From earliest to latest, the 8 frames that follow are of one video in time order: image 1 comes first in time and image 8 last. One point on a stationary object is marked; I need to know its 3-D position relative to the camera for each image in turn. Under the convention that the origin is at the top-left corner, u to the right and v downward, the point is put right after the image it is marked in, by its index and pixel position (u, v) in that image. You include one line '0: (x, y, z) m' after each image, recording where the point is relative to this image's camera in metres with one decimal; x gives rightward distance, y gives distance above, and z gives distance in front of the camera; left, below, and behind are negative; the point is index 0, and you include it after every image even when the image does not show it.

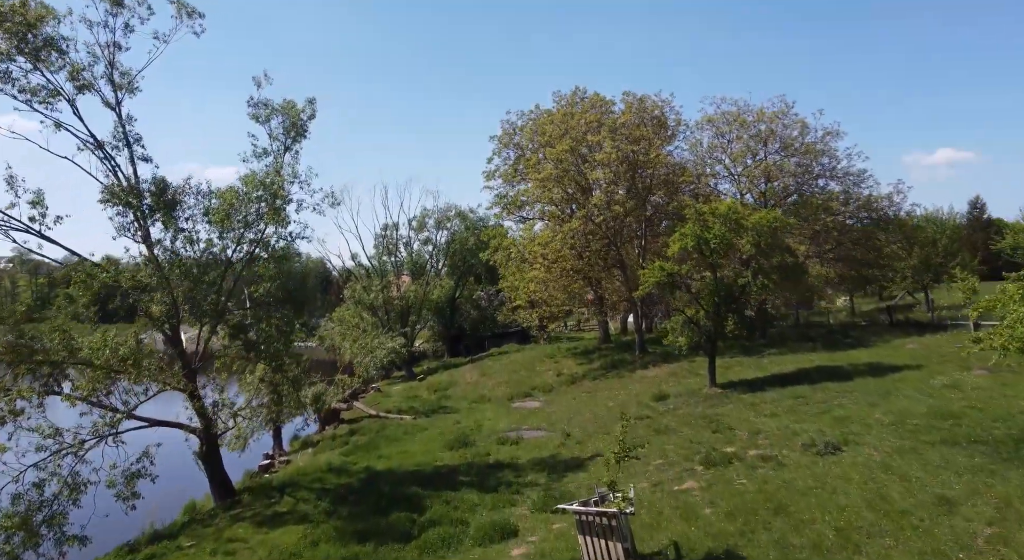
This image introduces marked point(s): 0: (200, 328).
0: (-7.9, -1.2, +19.2) m
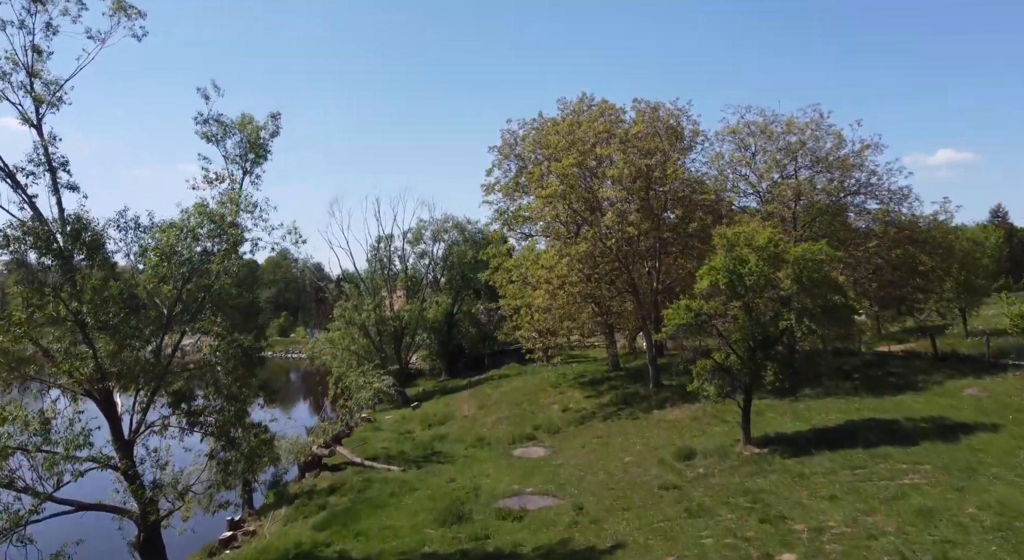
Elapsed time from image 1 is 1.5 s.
0: (-7.9, -2.4, +15.8) m
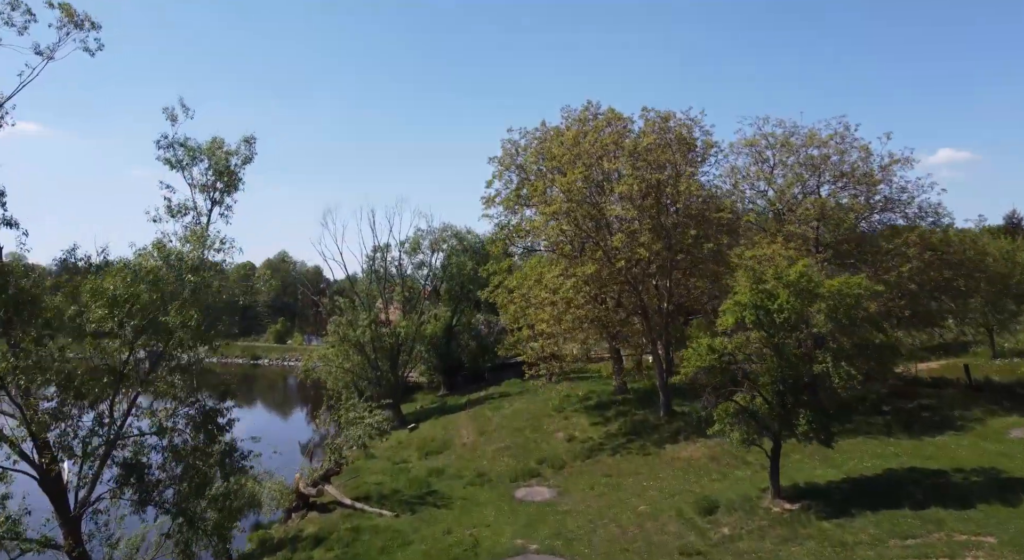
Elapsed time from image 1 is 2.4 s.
0: (-7.8, -3.3, +13.7) m
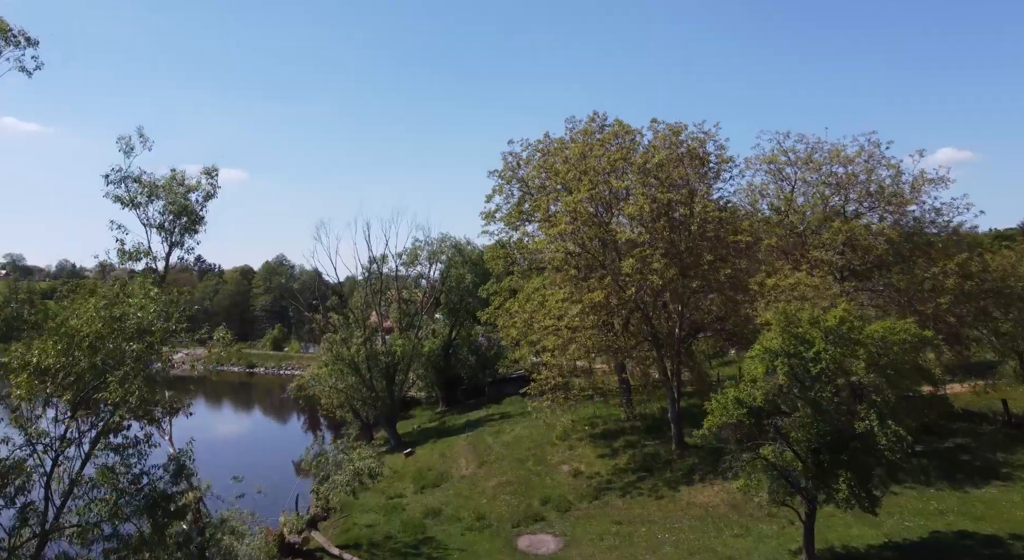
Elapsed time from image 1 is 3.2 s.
0: (-7.7, -4.3, +11.6) m
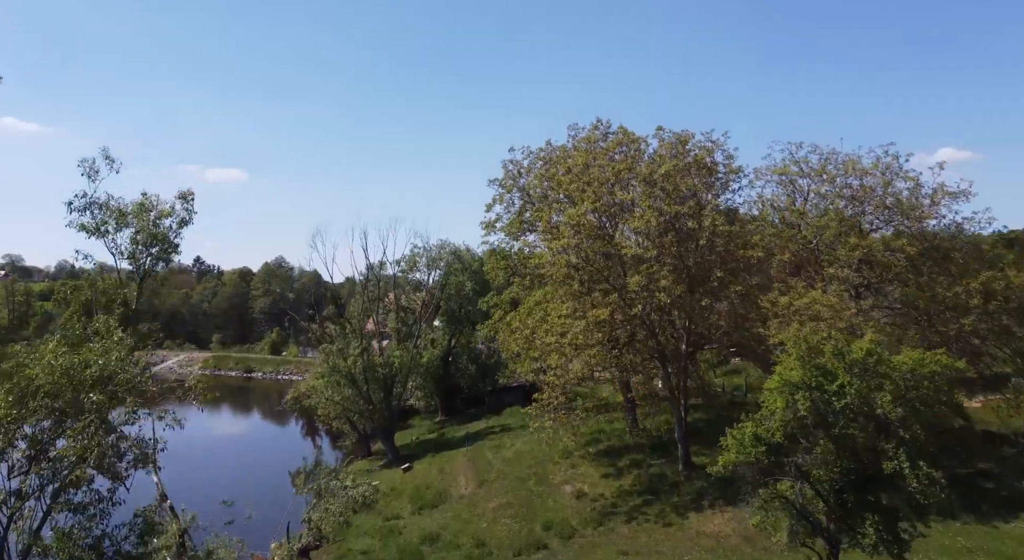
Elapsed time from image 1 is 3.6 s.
0: (-7.7, -4.9, +10.5) m
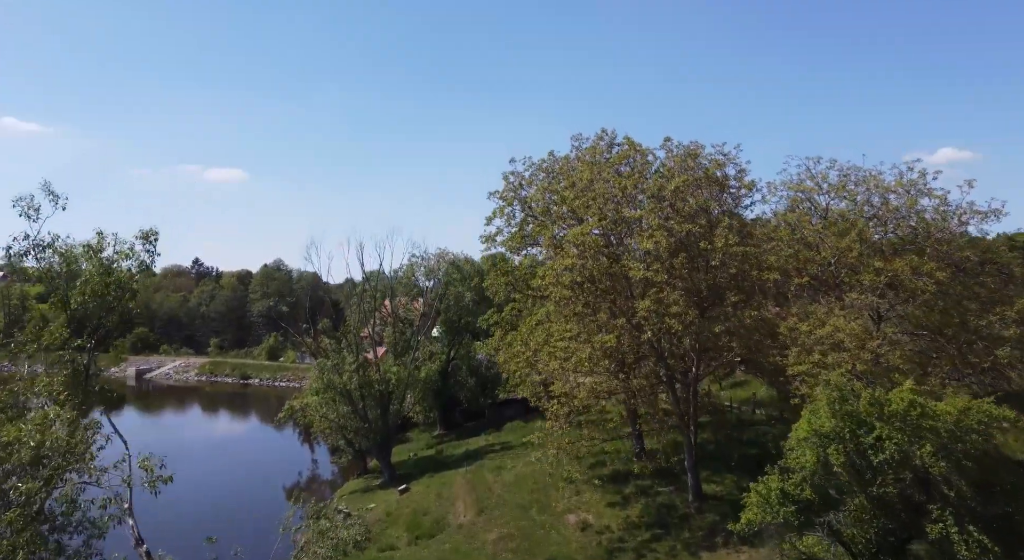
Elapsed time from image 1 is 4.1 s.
0: (-7.7, -5.7, +9.1) m
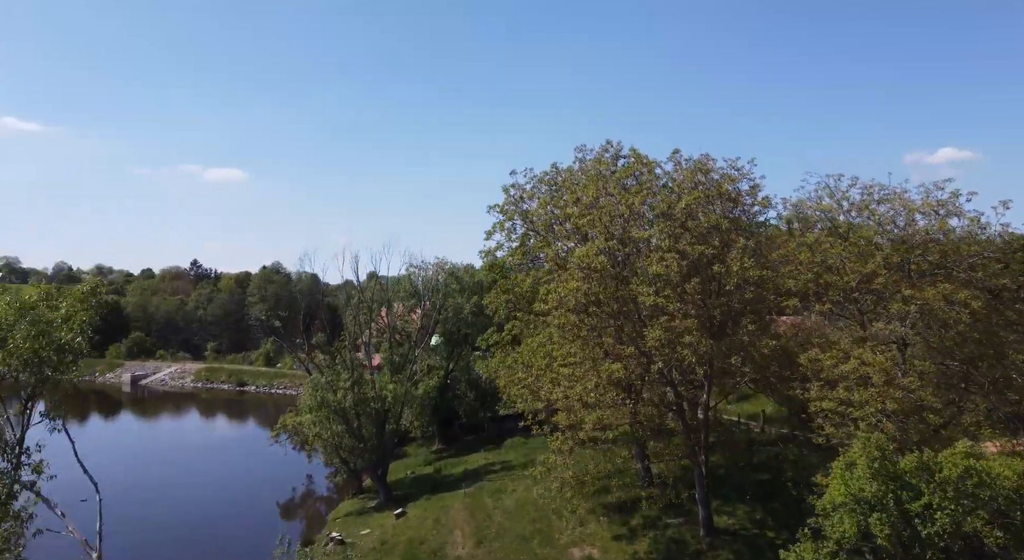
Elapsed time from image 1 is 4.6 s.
0: (-7.6, -6.4, +7.5) m
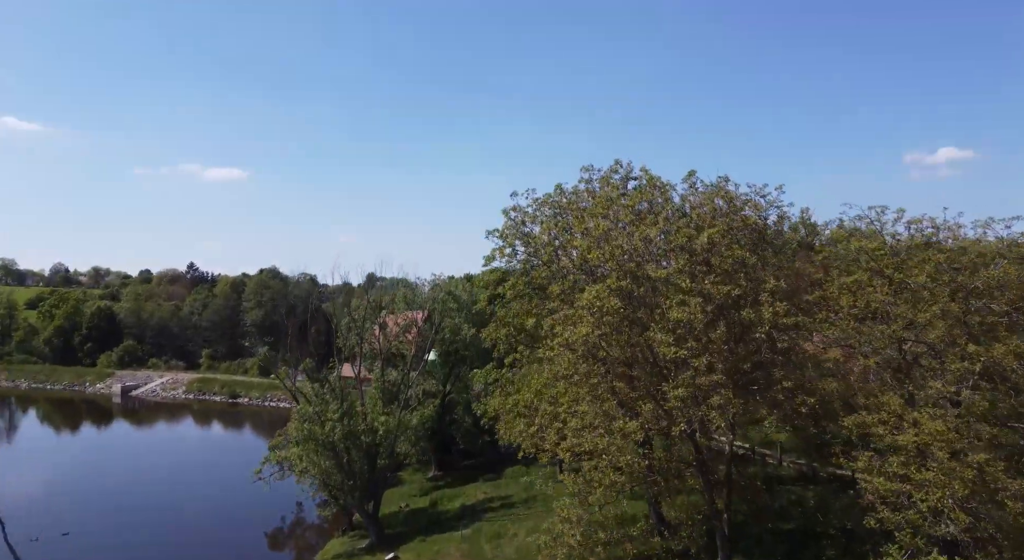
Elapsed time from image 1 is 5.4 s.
0: (-7.6, -7.7, +4.8) m
